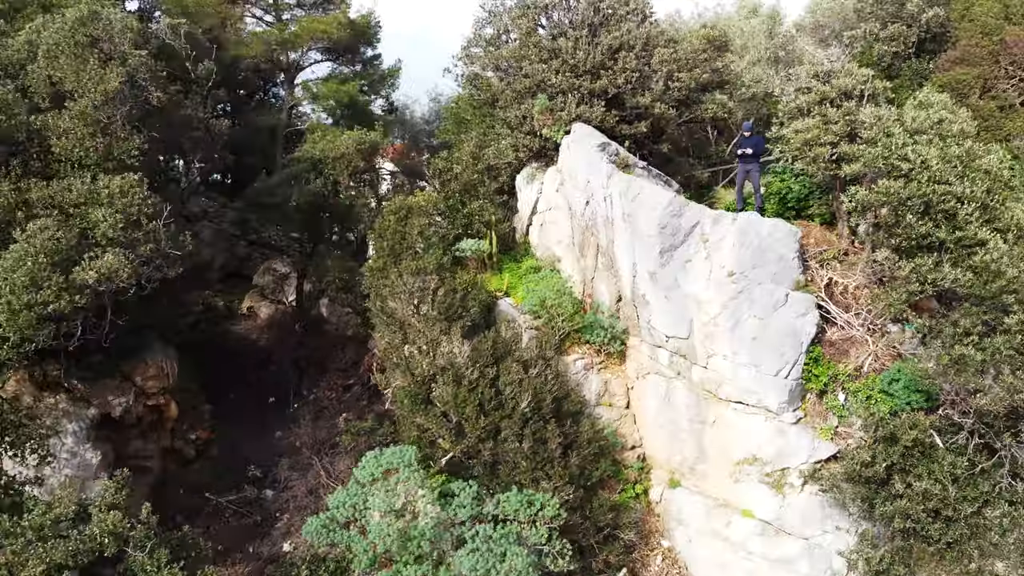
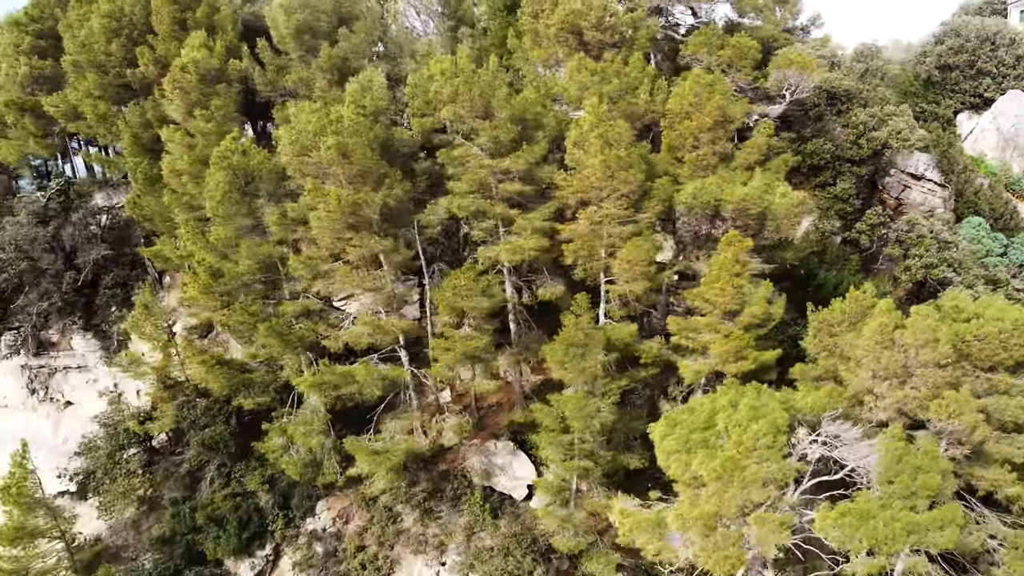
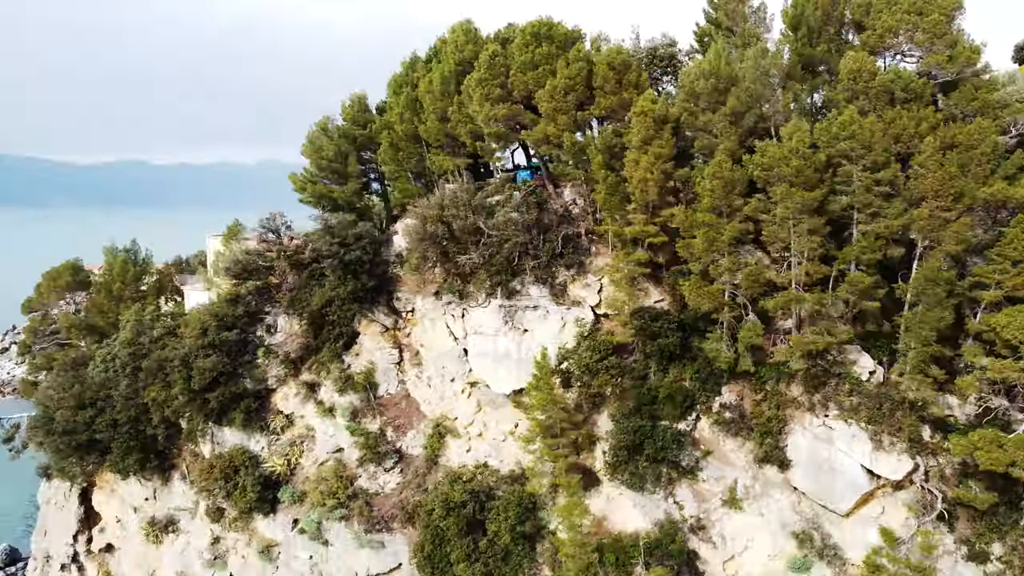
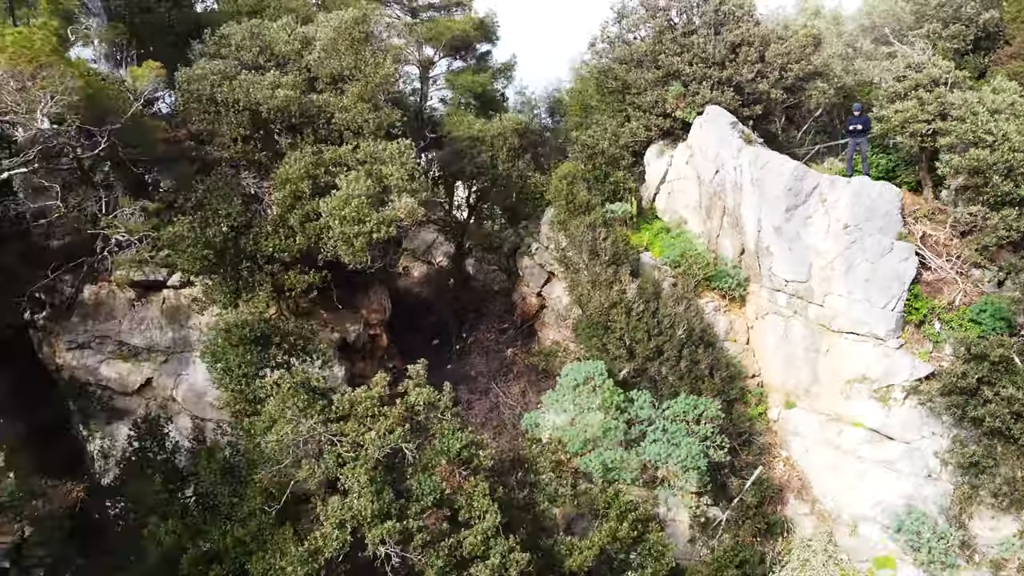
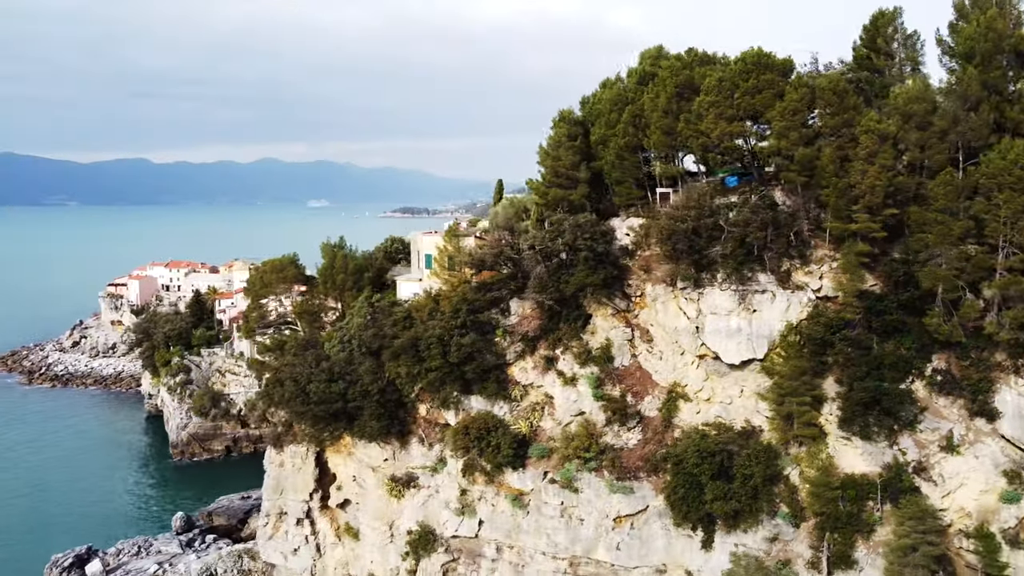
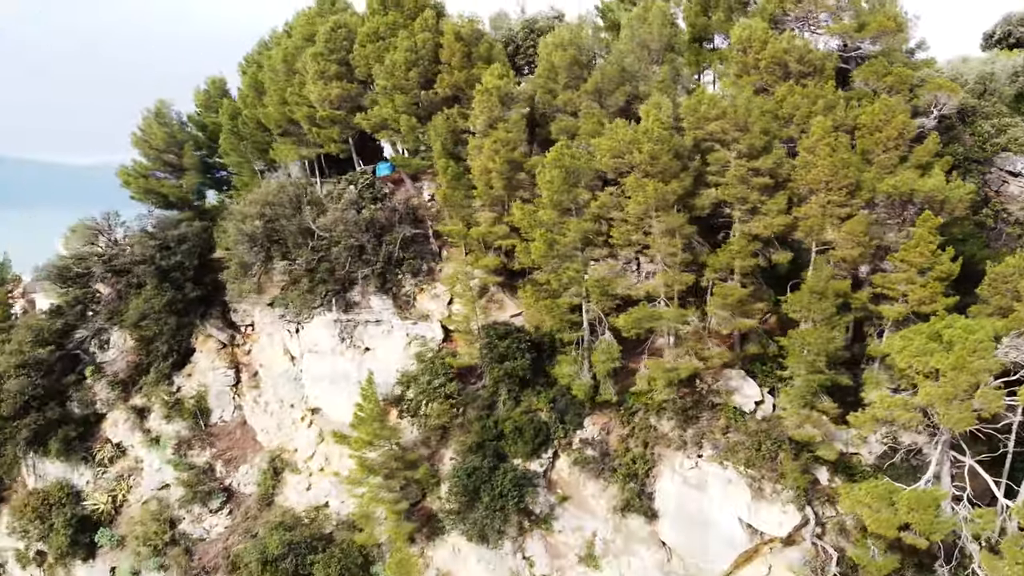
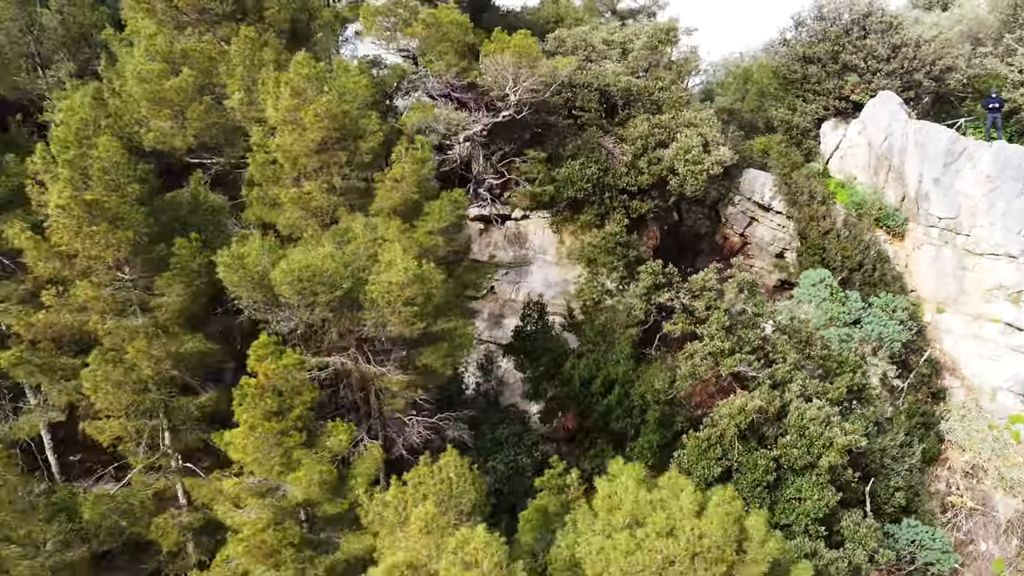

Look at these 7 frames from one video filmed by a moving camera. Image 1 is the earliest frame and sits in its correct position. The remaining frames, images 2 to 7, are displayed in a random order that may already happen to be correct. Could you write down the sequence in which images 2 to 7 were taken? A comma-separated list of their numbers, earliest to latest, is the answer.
4, 7, 2, 6, 3, 5
